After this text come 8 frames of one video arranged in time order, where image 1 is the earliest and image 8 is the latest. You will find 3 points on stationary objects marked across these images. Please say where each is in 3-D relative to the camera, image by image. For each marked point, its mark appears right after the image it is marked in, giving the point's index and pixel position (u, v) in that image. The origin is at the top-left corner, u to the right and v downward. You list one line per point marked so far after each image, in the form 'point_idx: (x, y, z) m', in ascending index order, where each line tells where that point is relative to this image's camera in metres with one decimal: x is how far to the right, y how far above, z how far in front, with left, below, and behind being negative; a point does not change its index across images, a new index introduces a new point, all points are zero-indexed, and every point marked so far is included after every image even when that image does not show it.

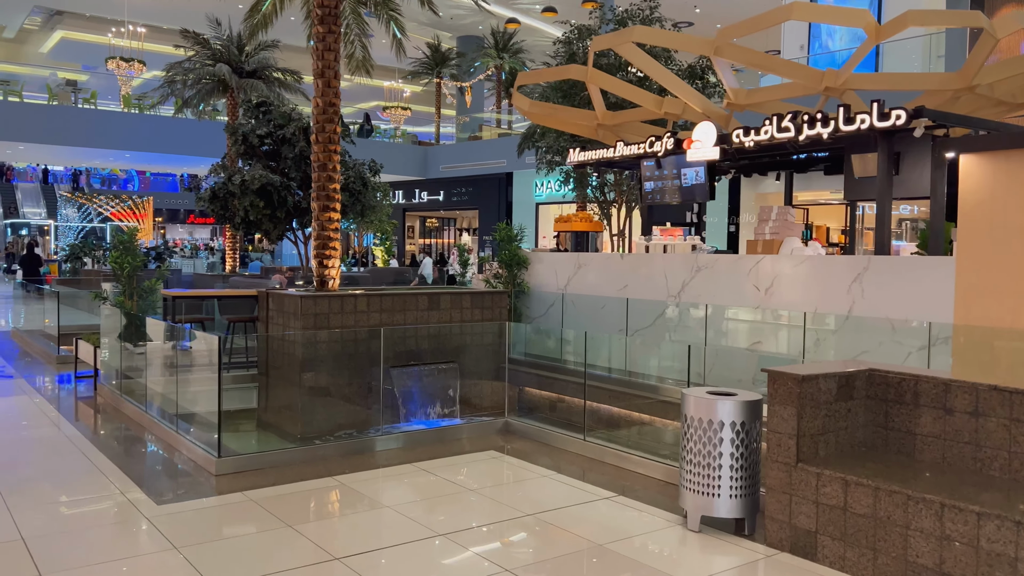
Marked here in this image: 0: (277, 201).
0: (-3.4, +1.3, +11.8) m
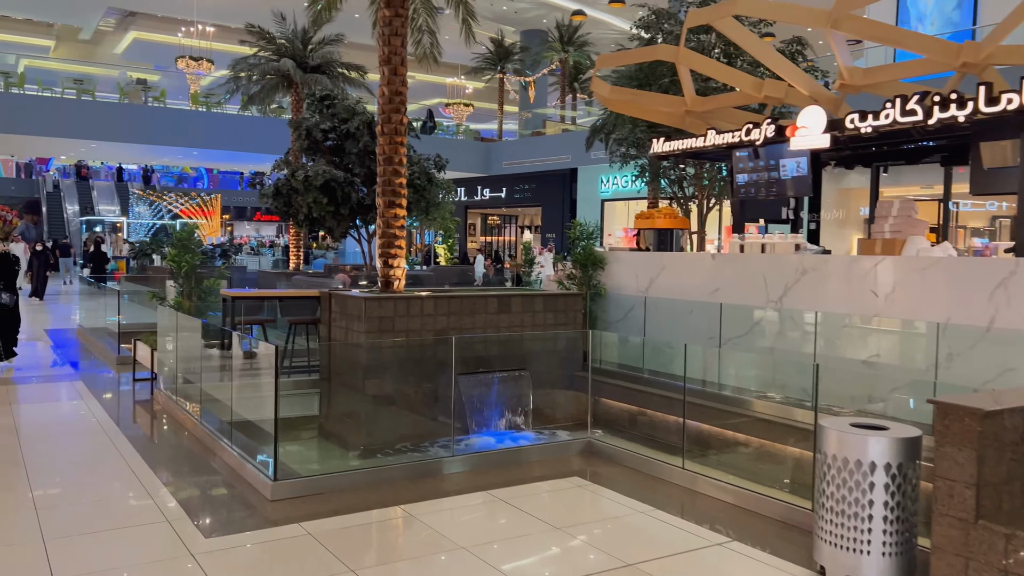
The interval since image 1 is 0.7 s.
0: (-2.4, +1.3, +11.5) m
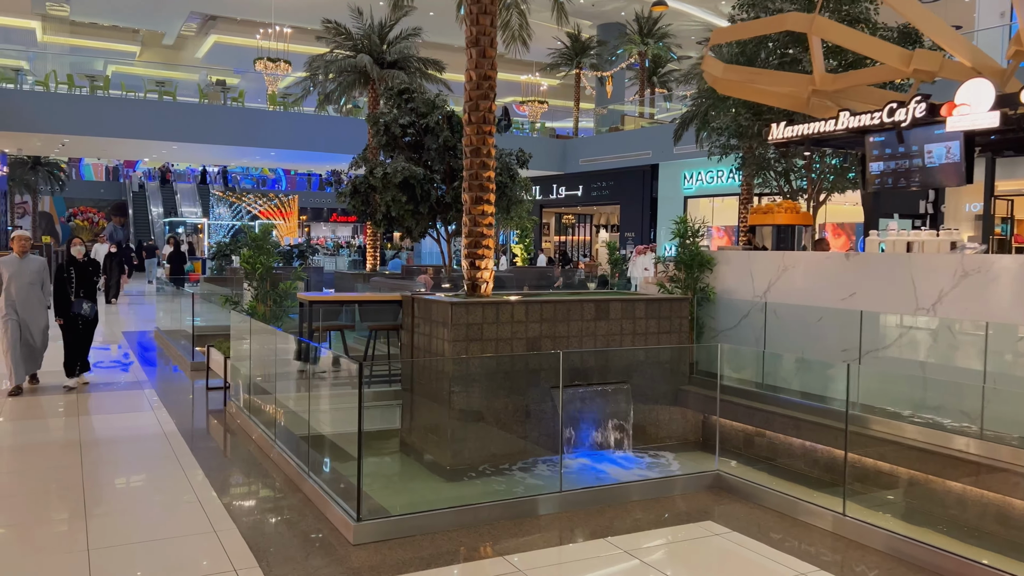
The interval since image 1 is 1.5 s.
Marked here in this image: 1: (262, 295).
0: (-1.2, +1.3, +10.9) m
1: (-2.5, -0.1, +8.2) m
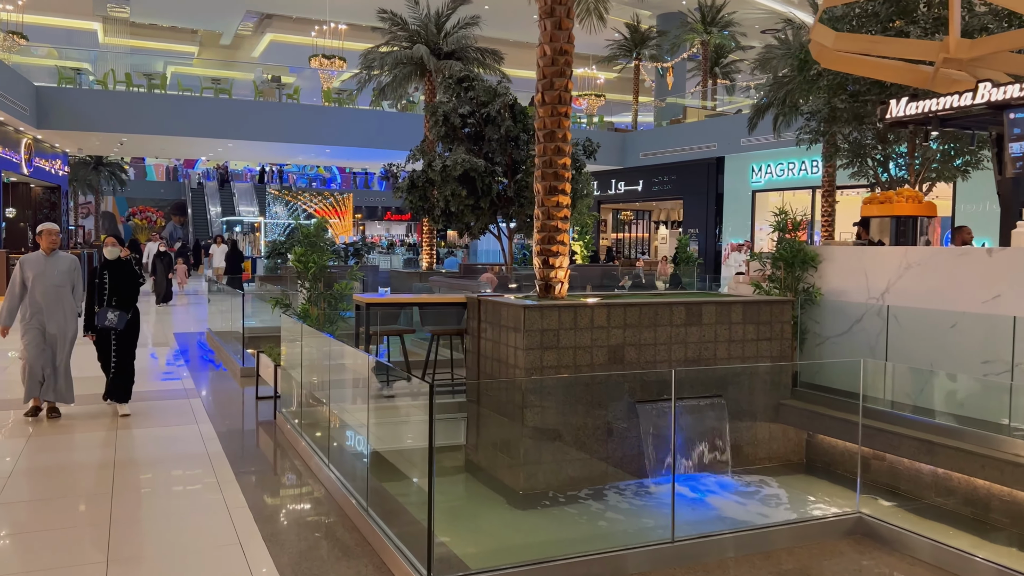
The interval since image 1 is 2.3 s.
0: (-0.4, +1.3, +10.3) m
1: (-1.8, -0.1, +7.6) m
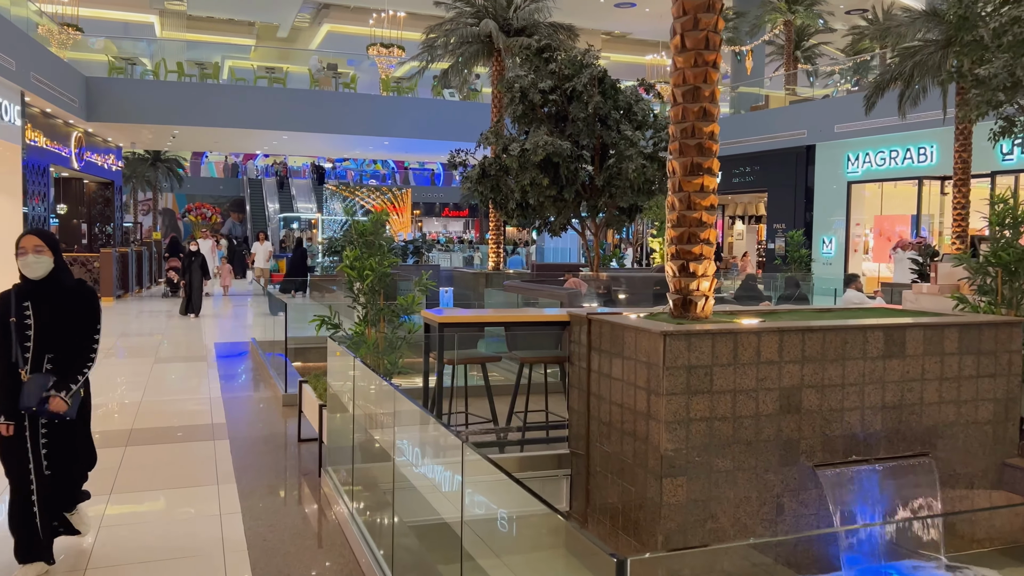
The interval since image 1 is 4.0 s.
0: (+0.6, +1.2, +8.7) m
1: (-1.1, -0.1, +6.2) m
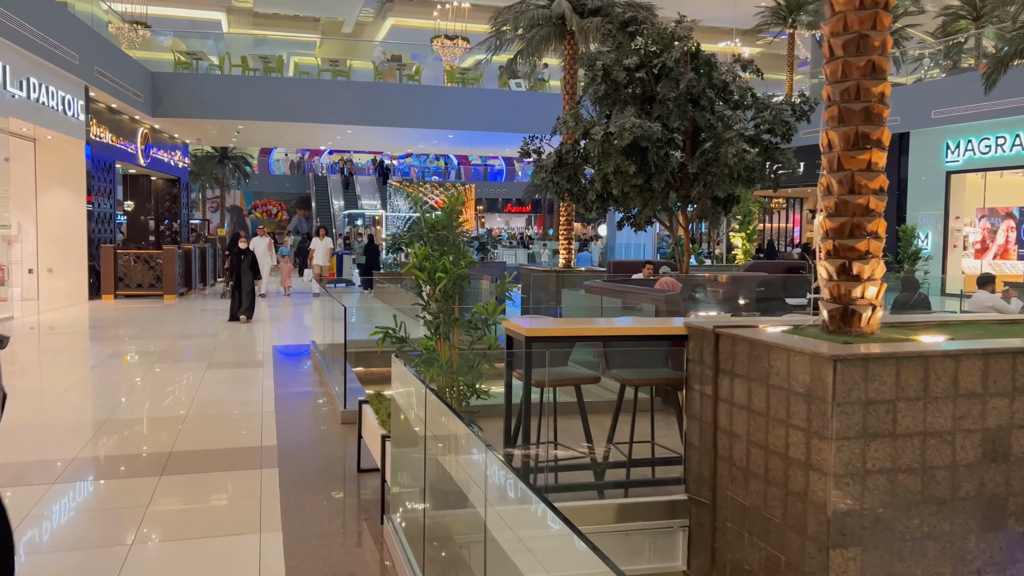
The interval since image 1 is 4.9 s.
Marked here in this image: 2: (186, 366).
0: (+1.4, +1.2, +7.8) m
1: (-0.5, -0.2, +5.4) m
2: (-3.8, -0.9, +9.5) m
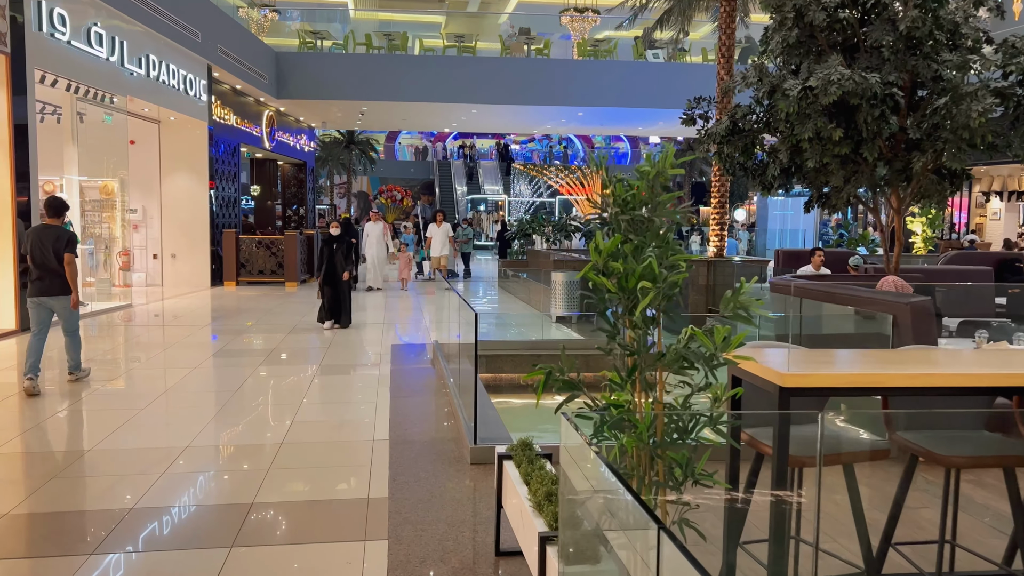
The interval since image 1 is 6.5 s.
0: (+2.6, +1.2, +6.1) m
1: (+0.5, -0.2, +4.0) m
2: (-2.2, -0.8, +8.5) m
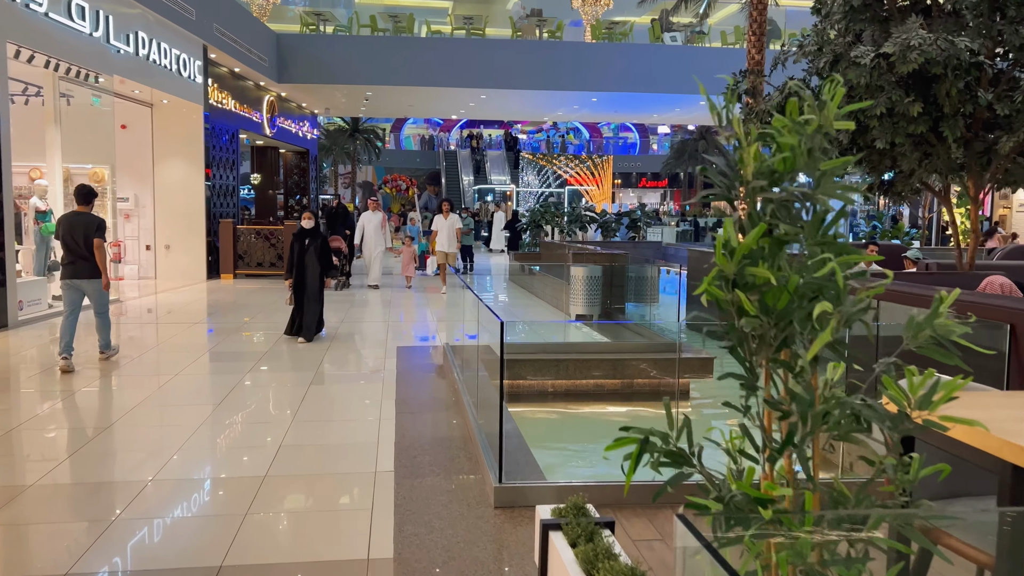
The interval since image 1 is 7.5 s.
0: (+2.8, +1.2, +5.3) m
1: (+0.6, -0.2, +3.2) m
2: (-2.1, -0.7, +7.8) m
